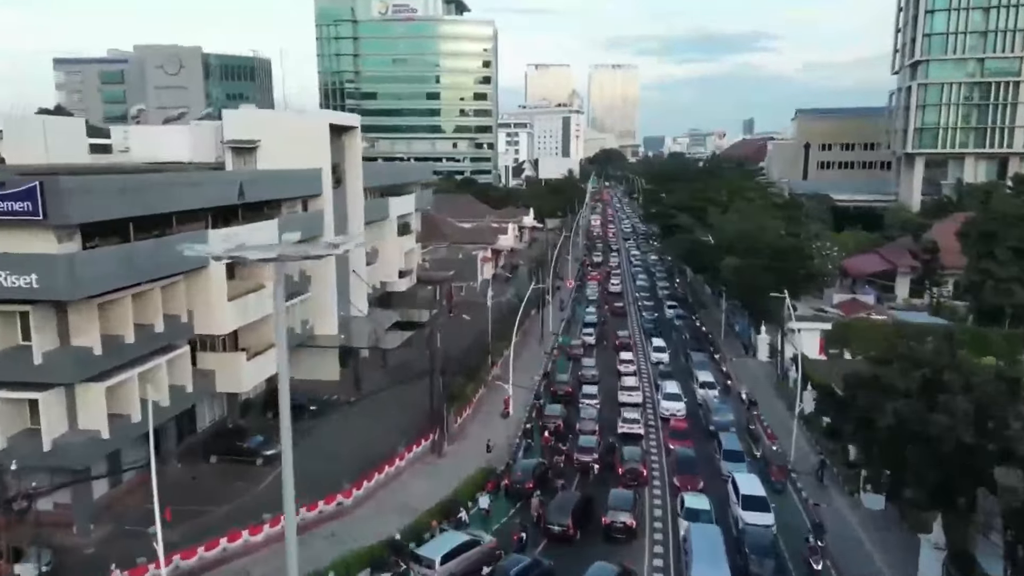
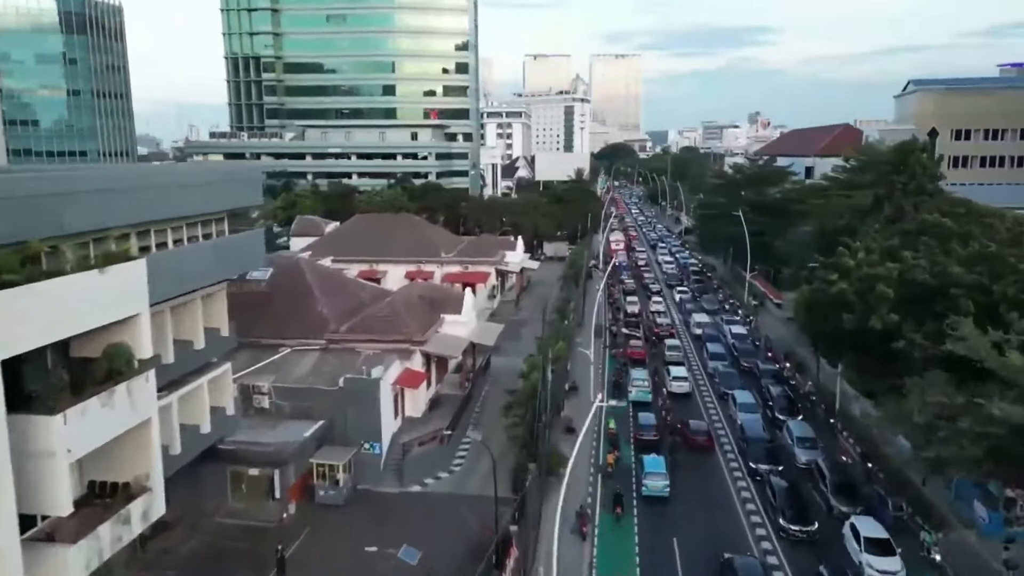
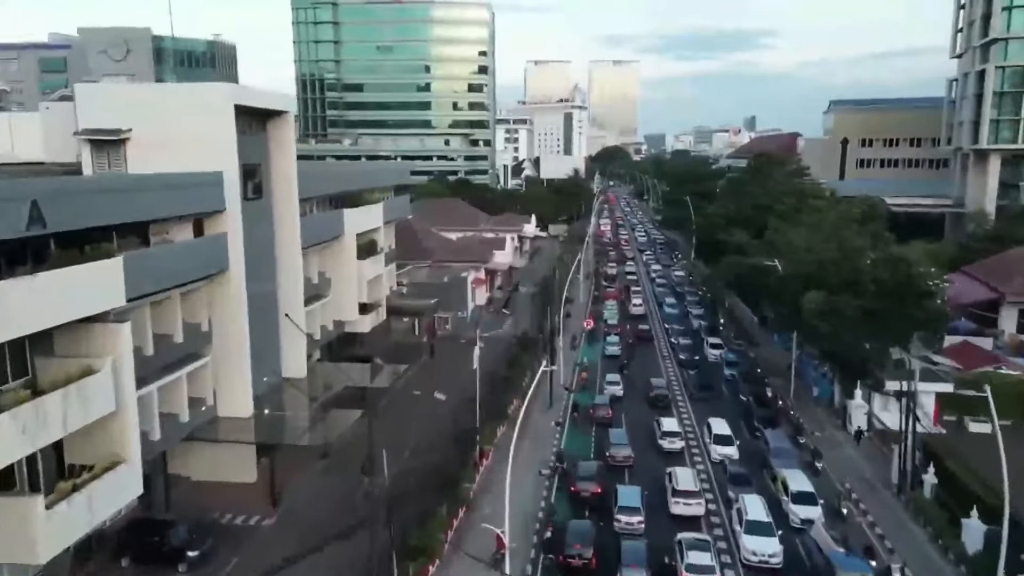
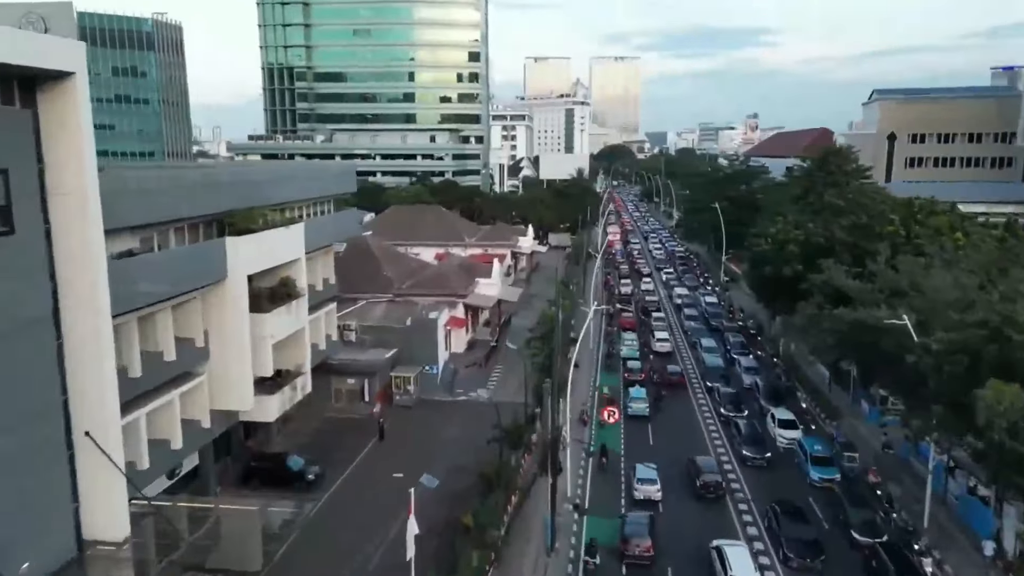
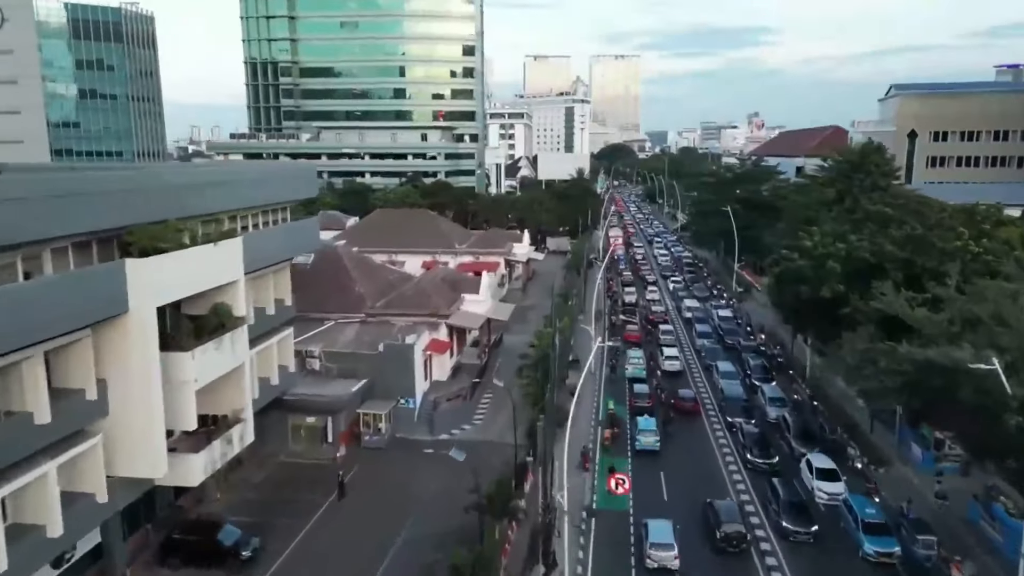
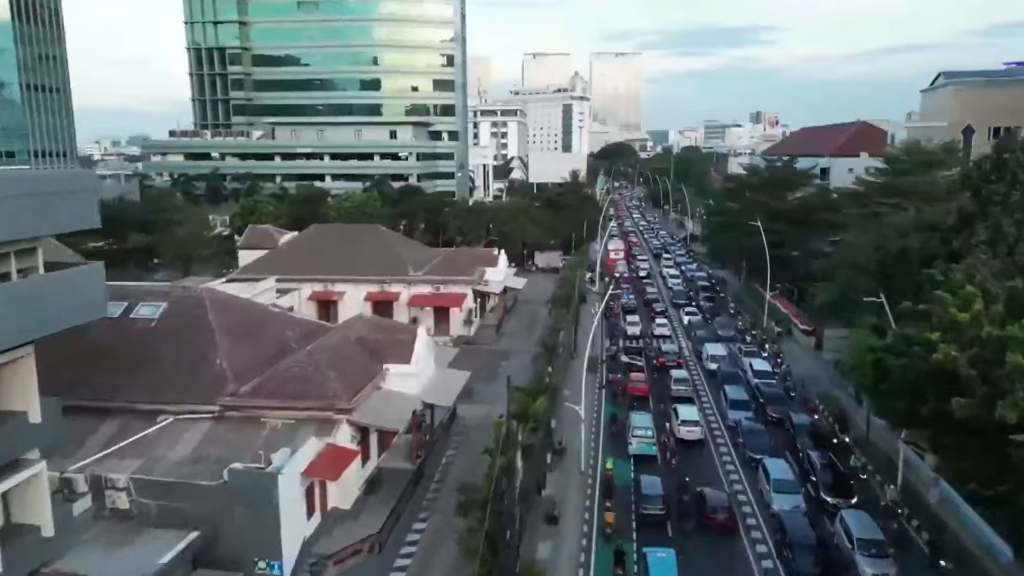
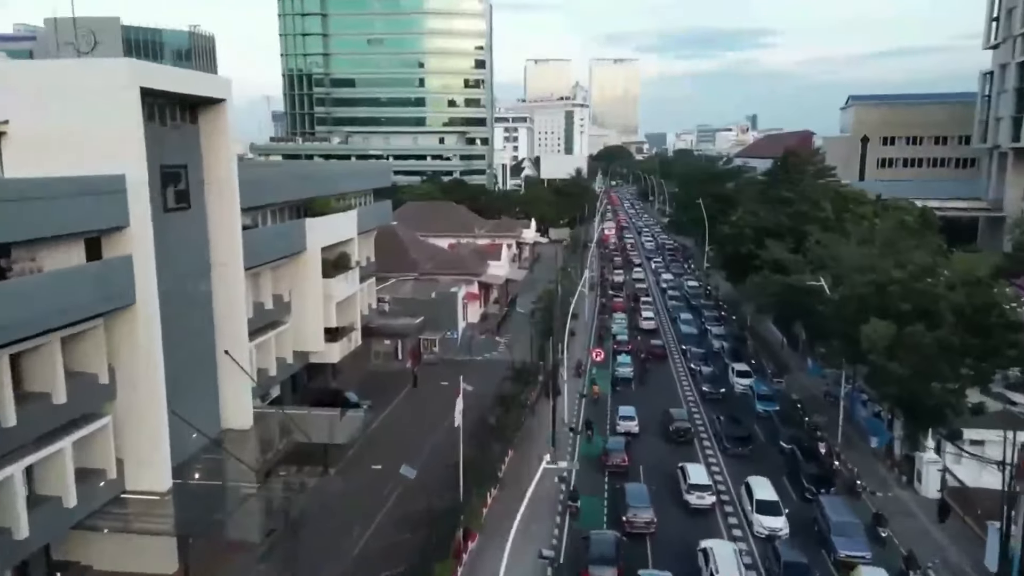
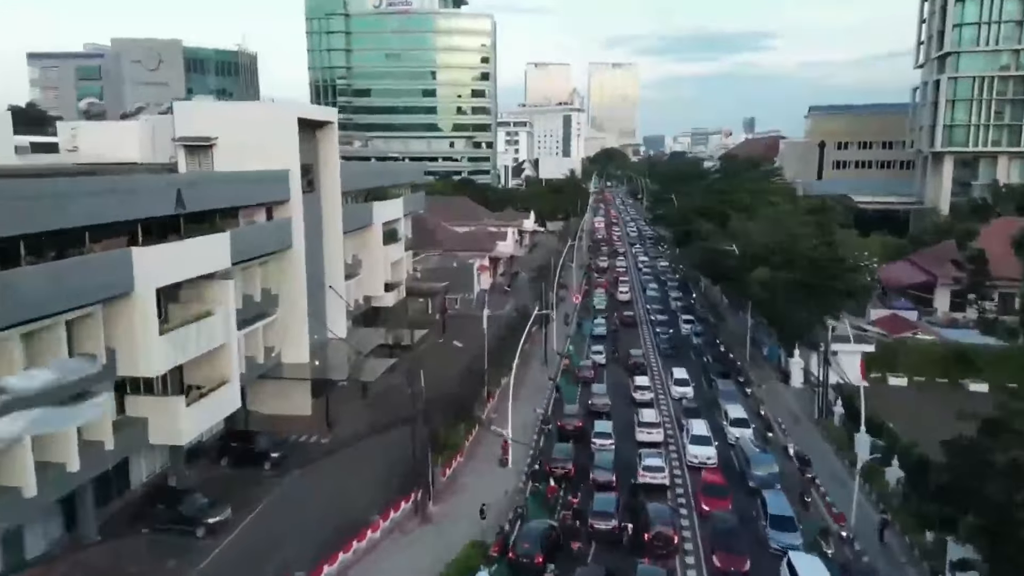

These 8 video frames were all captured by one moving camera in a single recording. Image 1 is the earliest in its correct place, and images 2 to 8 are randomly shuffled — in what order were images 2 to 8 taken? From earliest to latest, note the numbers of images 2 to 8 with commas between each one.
8, 3, 7, 4, 5, 2, 6
